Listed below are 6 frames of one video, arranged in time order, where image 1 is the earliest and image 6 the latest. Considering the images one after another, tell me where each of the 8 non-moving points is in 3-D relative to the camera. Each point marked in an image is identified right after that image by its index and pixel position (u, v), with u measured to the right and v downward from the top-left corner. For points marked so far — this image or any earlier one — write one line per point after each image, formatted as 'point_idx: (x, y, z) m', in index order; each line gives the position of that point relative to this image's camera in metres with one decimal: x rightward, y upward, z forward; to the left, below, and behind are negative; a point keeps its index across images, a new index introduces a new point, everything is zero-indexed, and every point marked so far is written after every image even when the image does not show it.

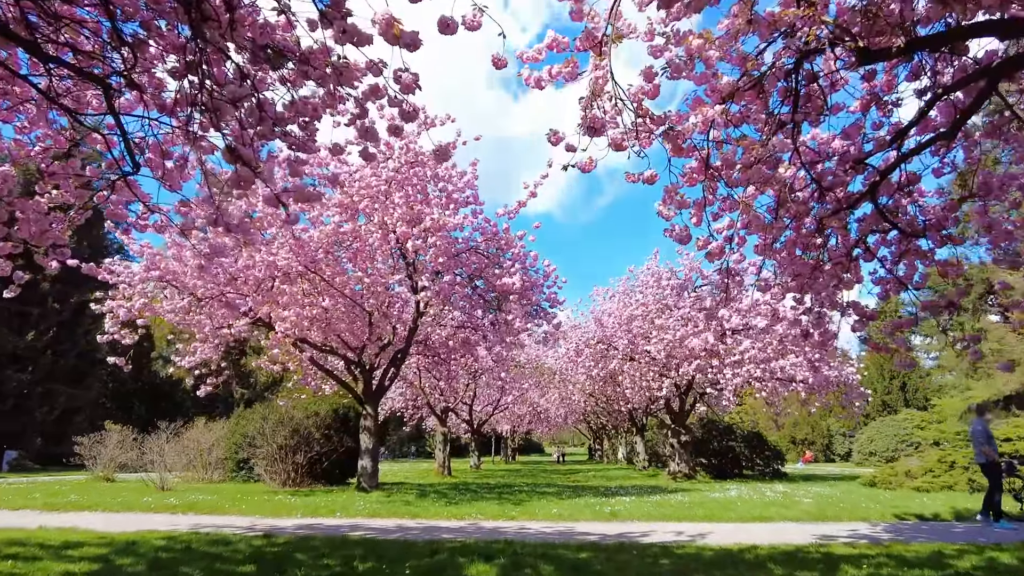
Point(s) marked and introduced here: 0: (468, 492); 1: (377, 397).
0: (-1.2, -5.8, +18.4) m
1: (-3.8, -3.1, +18.2) m
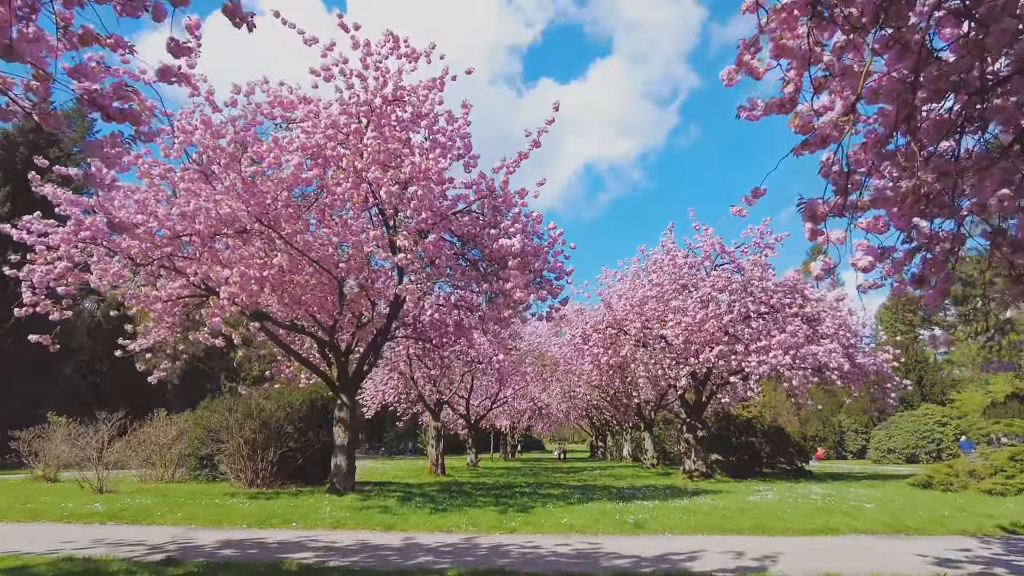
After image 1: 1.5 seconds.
0: (-1.2, -5.0, +15.8) m
1: (-3.8, -2.3, +15.6) m
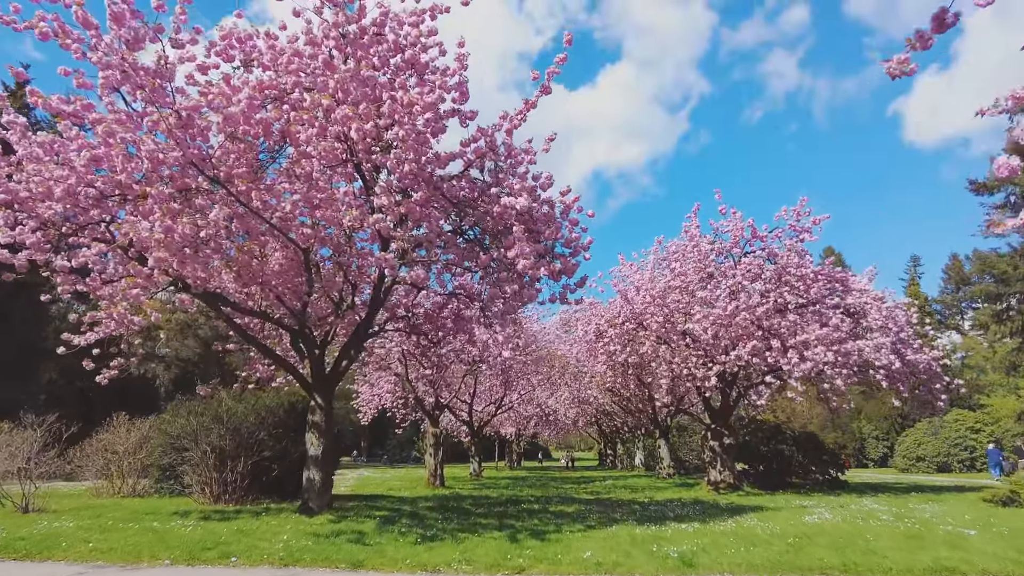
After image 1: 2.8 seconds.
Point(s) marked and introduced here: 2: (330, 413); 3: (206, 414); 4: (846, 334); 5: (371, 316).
0: (-1.1, -4.6, +13.3) m
1: (-3.6, -1.9, +13.2) m
2: (-3.6, -2.5, +13.1) m
3: (-7.7, -3.2, +16.4) m
4: (+10.0, -1.4, +19.7) m
5: (-2.8, -0.6, +13.2) m
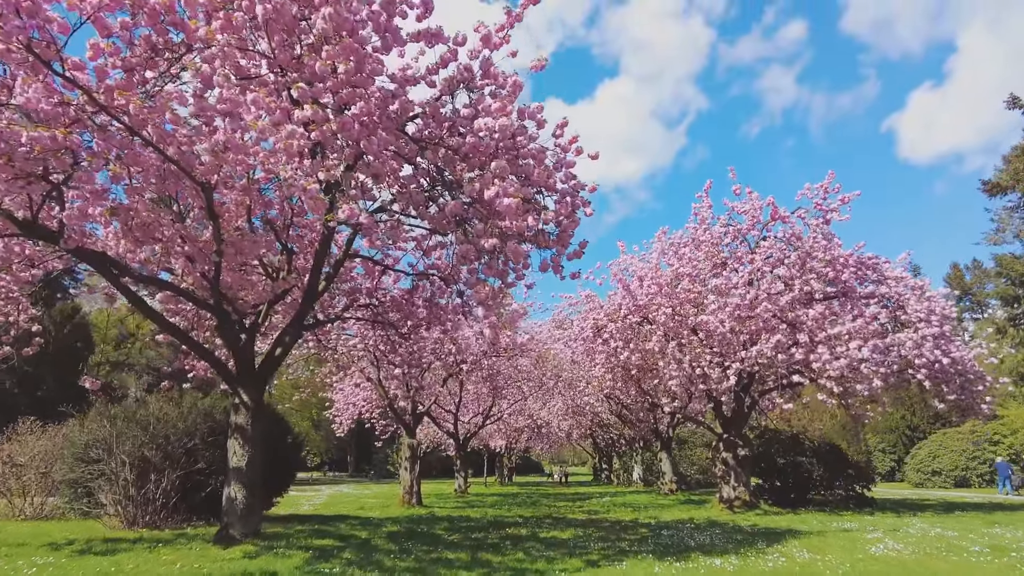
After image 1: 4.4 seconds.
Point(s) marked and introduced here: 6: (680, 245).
0: (-1.4, -4.1, +10.5) m
1: (-4.0, -1.4, +10.4) m
2: (-3.9, -2.0, +10.3) m
3: (-8.0, -2.7, +13.6) m
4: (+9.6, -1.0, +17.1) m
5: (-3.2, -0.1, +10.4) m
6: (+5.0, +1.3, +19.3) m
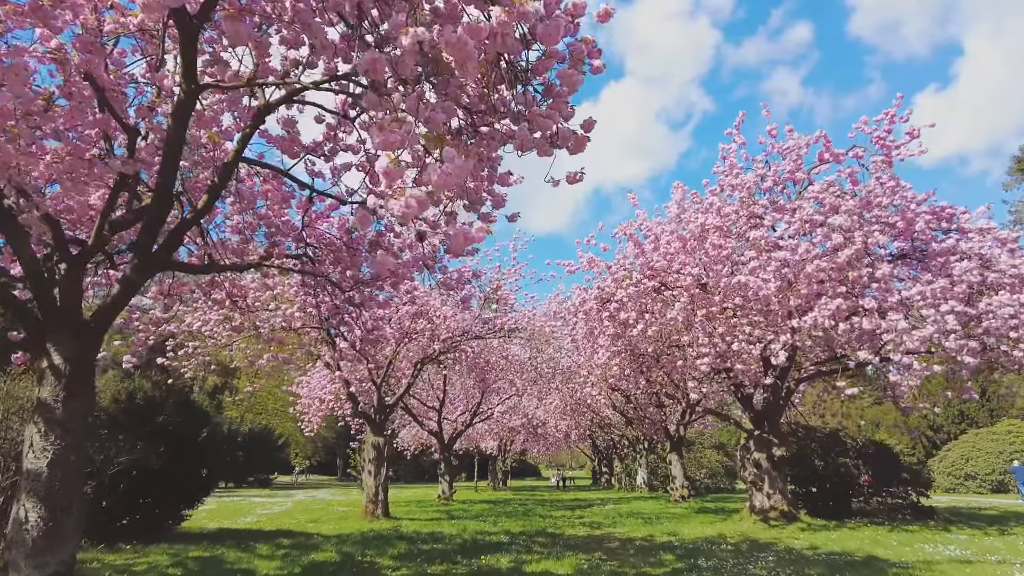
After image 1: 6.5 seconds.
0: (-1.8, -3.1, +6.8) m
1: (-4.3, -0.4, +6.7) m
2: (-4.3, -1.0, +6.6) m
3: (-8.4, -1.7, +9.8) m
4: (+9.3, -0.1, +13.3) m
5: (-3.5, +0.9, +6.7) m
6: (+4.6, +2.2, +15.6) m
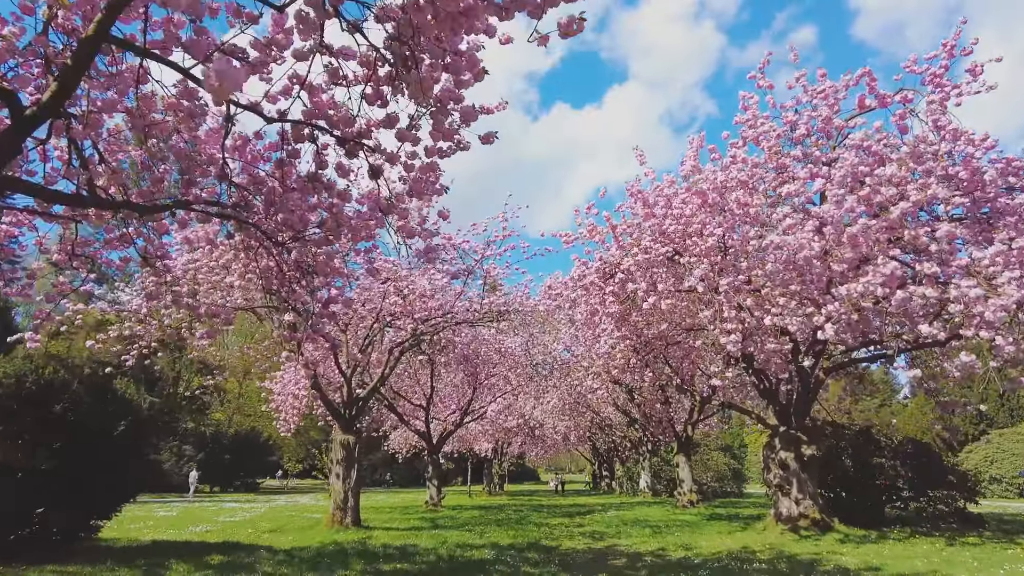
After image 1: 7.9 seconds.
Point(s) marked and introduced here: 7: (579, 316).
0: (-2.0, -2.5, +4.5) m
1: (-4.5, +0.2, +4.4) m
2: (-4.5, -0.3, +4.3) m
3: (-8.6, -1.1, +7.5) m
4: (+9.0, +0.5, +11.1) m
5: (-3.7, +1.6, +4.4) m
6: (+4.4, +2.8, +13.4) m
7: (+1.7, -0.7, +17.5) m
